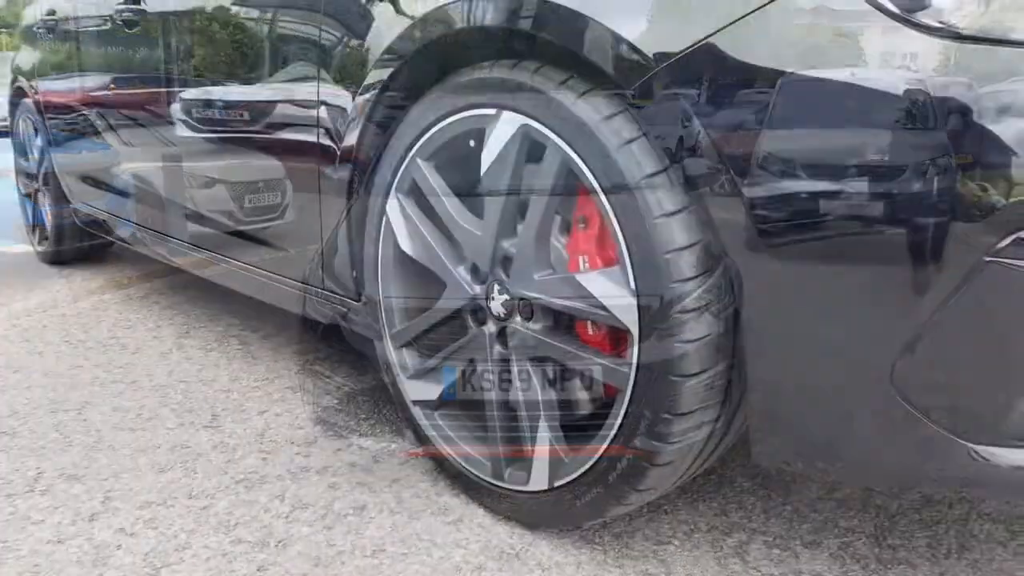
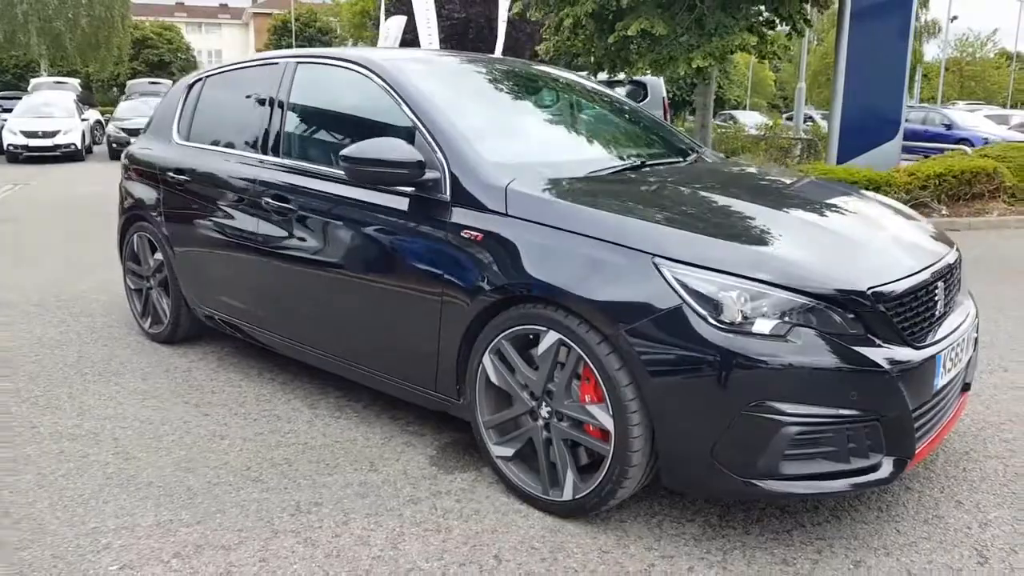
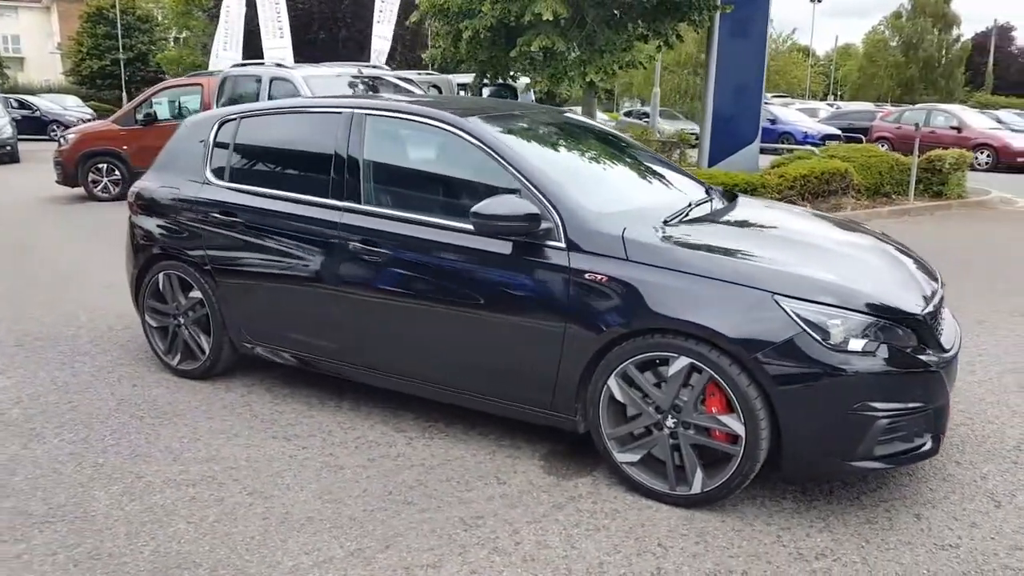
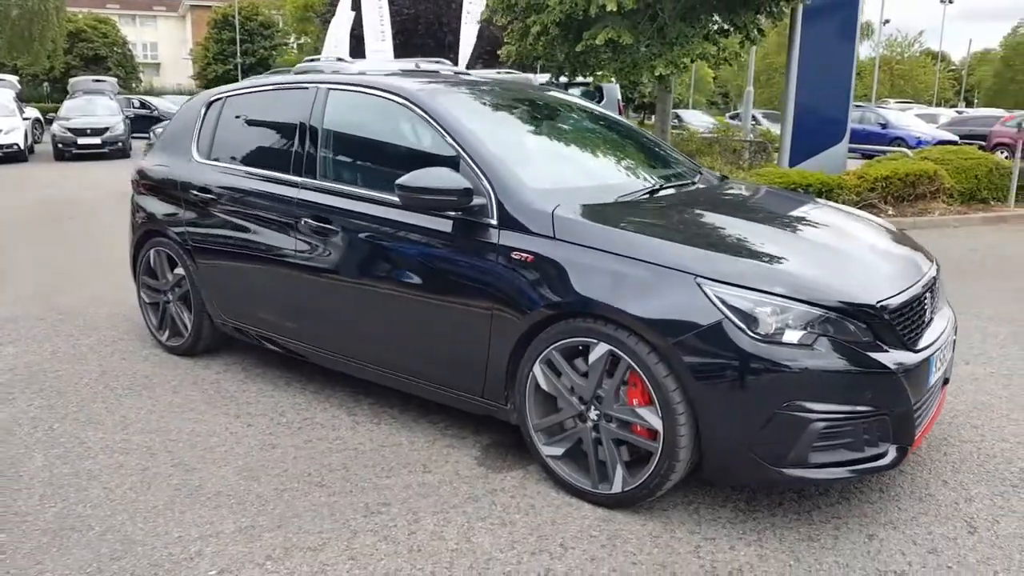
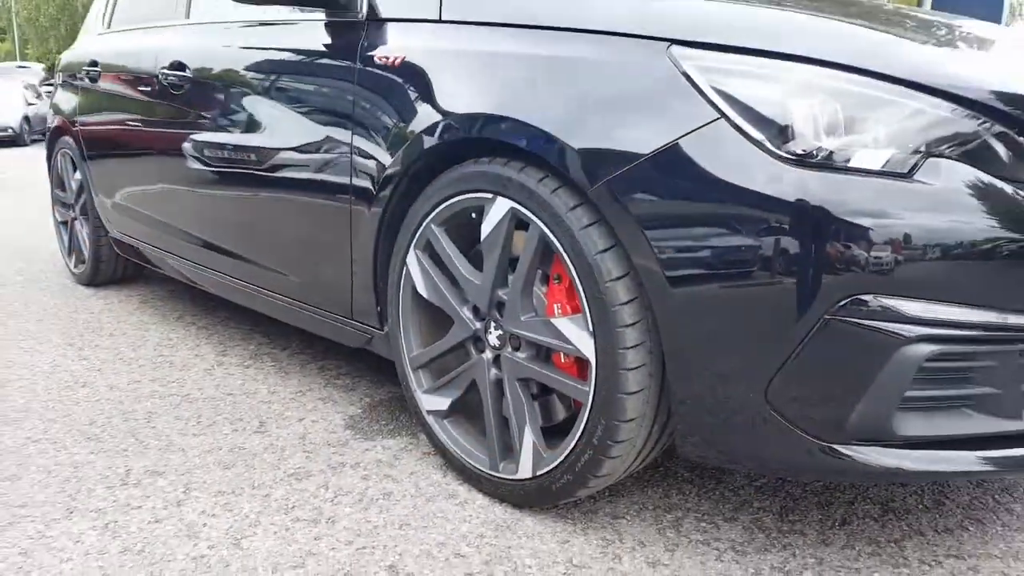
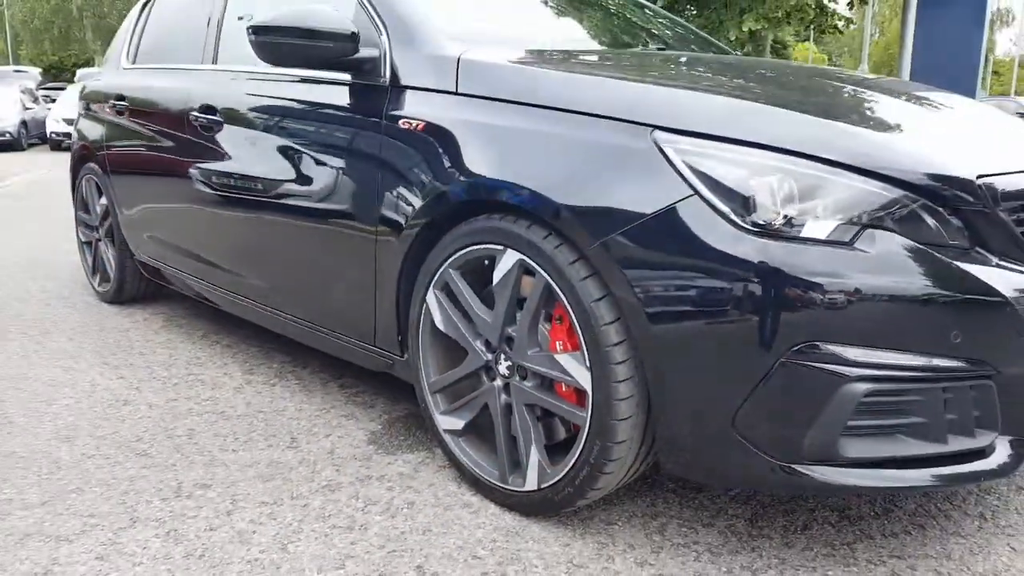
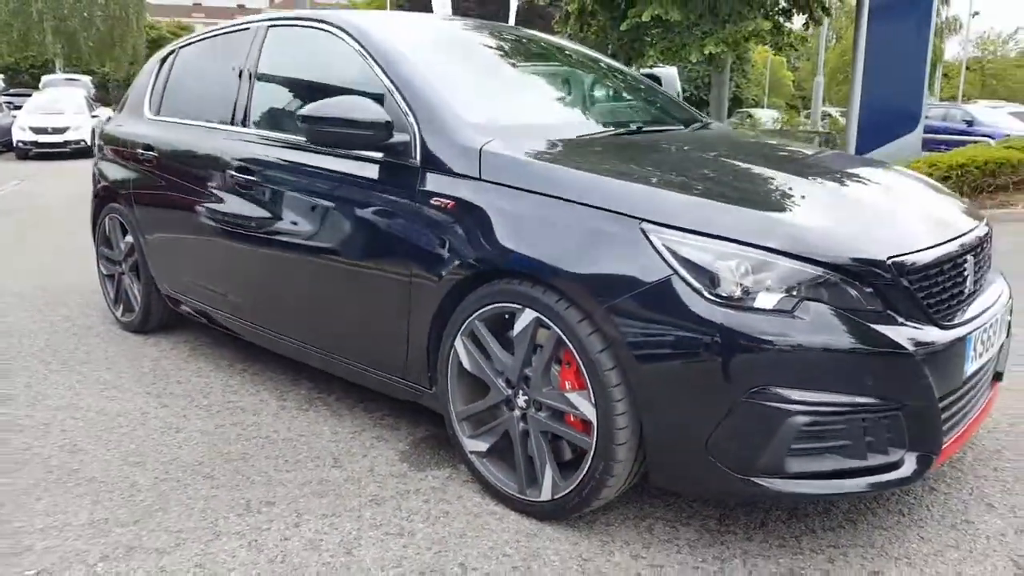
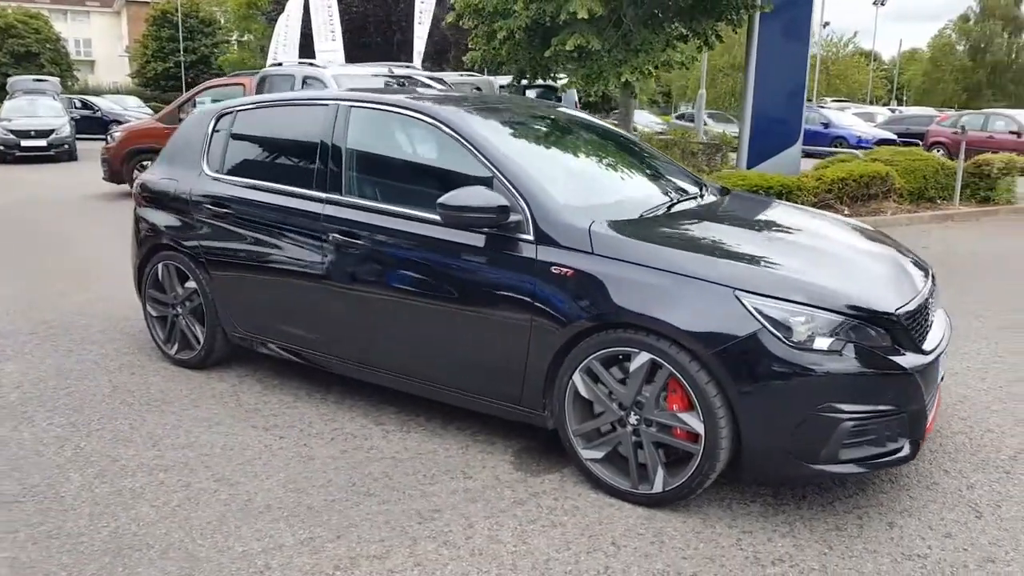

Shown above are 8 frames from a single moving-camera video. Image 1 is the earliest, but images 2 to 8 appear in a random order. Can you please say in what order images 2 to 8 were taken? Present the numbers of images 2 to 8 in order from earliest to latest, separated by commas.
5, 6, 7, 2, 4, 8, 3
